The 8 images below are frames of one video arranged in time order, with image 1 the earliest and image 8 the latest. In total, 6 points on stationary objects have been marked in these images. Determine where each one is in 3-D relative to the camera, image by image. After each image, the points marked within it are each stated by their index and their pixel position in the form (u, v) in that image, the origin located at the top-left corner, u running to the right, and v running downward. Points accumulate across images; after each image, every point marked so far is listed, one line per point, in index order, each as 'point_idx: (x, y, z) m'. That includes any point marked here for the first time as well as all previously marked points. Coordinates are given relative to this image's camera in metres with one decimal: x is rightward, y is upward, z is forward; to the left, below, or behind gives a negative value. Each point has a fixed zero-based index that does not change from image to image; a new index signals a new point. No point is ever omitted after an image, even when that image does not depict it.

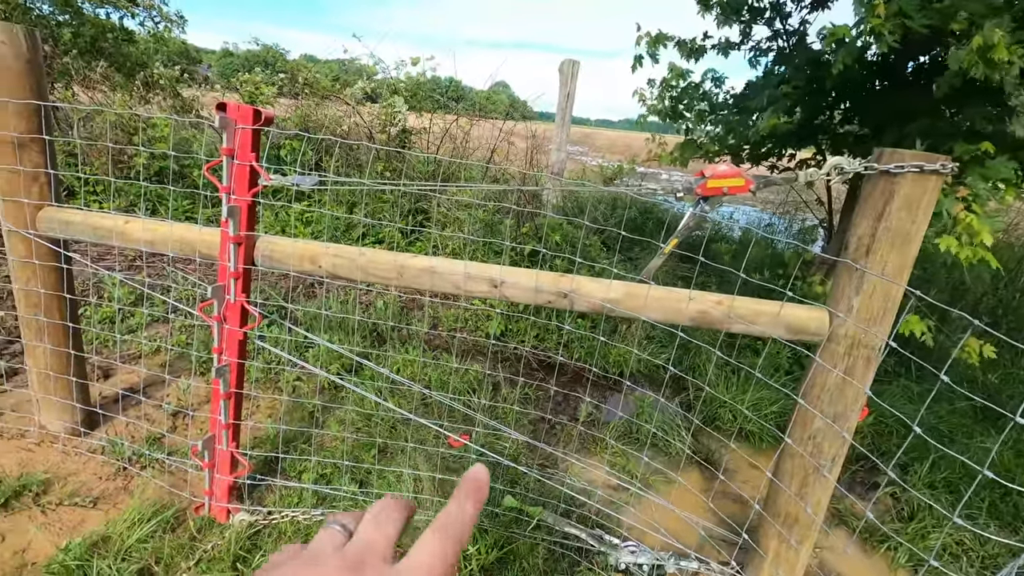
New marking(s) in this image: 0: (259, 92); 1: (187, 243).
0: (-2.6, +2.0, +5.4) m
1: (-1.1, +0.2, +1.9) m
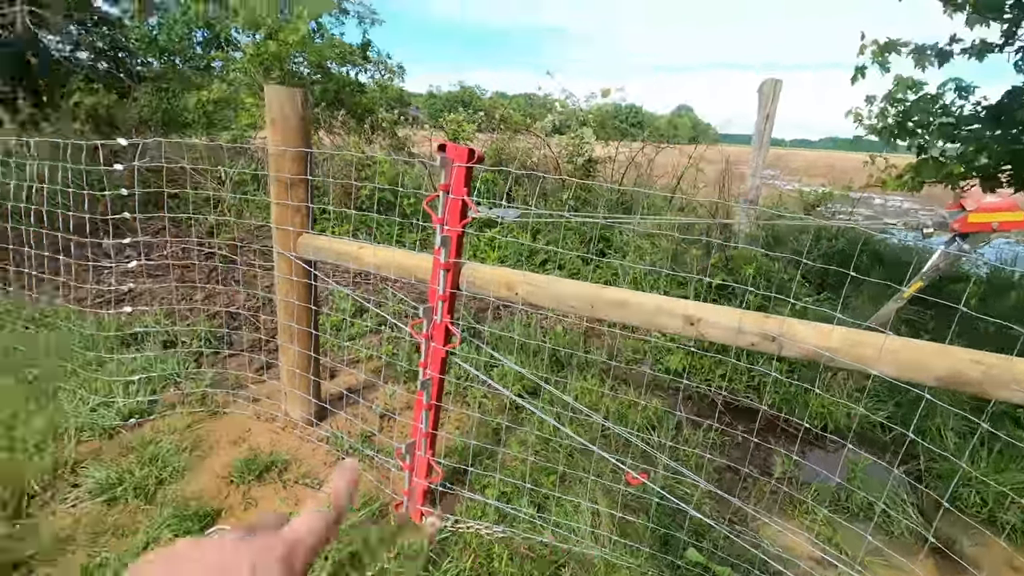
0: (-0.6, +1.8, +6.0) m
1: (-0.4, +0.1, +2.1) m
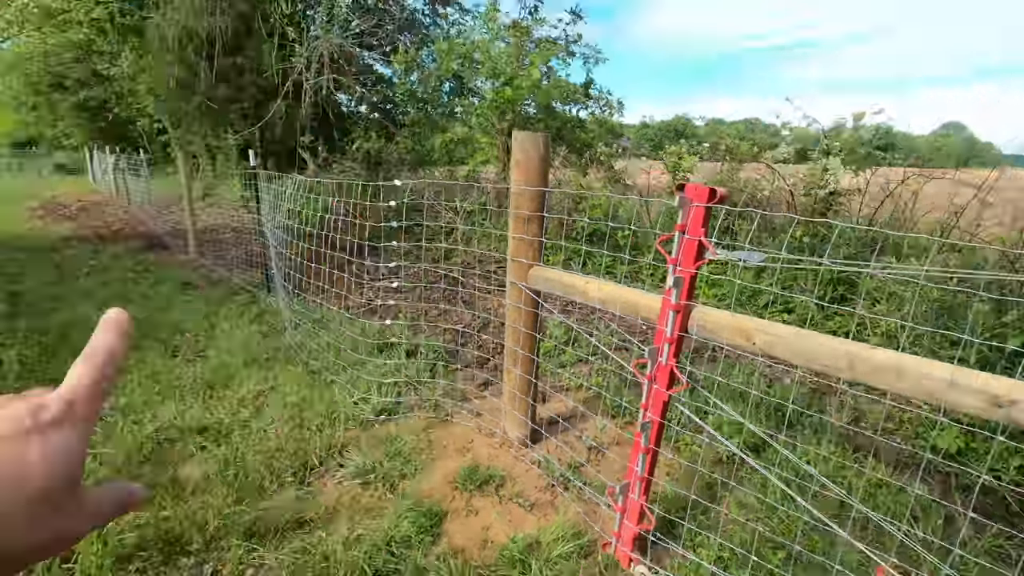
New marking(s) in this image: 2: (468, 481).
0: (+1.9, +1.4, +5.9) m
1: (+0.5, -0.1, +2.1) m
2: (-0.2, -0.9, +2.6) m
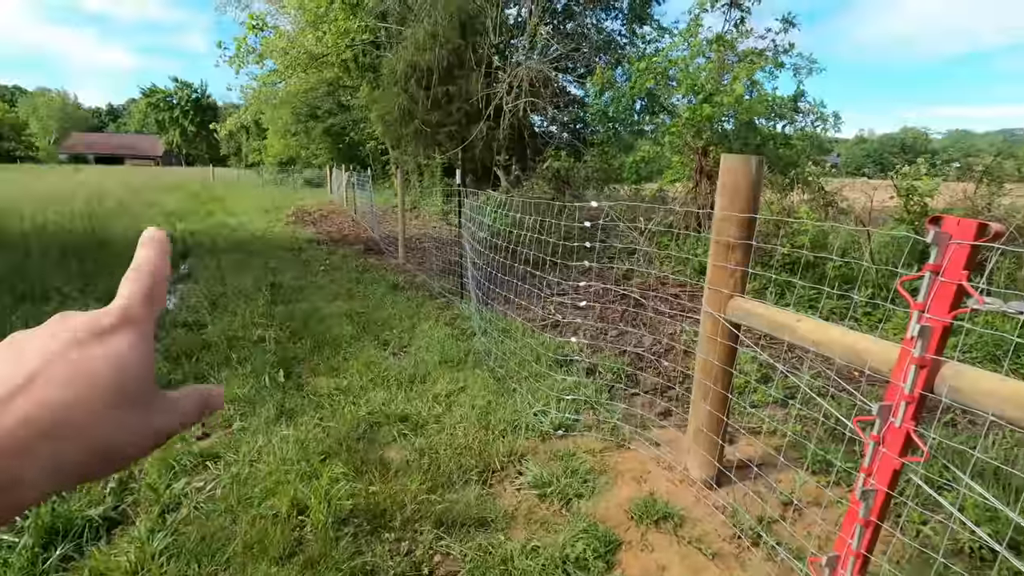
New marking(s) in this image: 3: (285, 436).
0: (+3.8, +1.0, +5.0) m
1: (+1.2, -0.2, +1.9) m
2: (+0.6, -1.1, +2.5) m
3: (-1.3, -0.9, +3.1) m
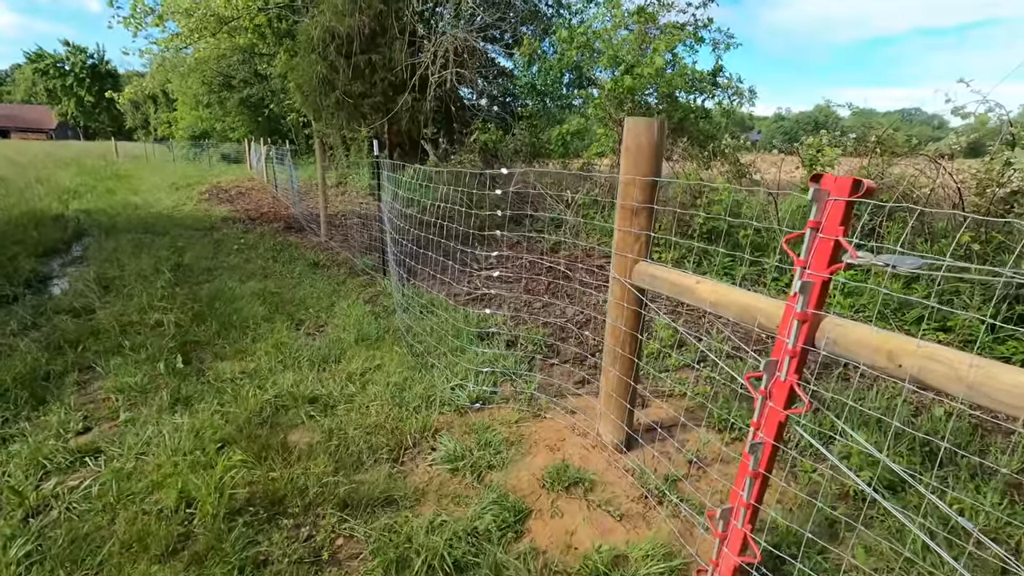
0: (+3.0, +1.3, +5.2) m
1: (+0.8, -0.1, +1.9) m
2: (+0.2, -0.9, +2.5) m
3: (-1.8, -0.7, +2.9) m
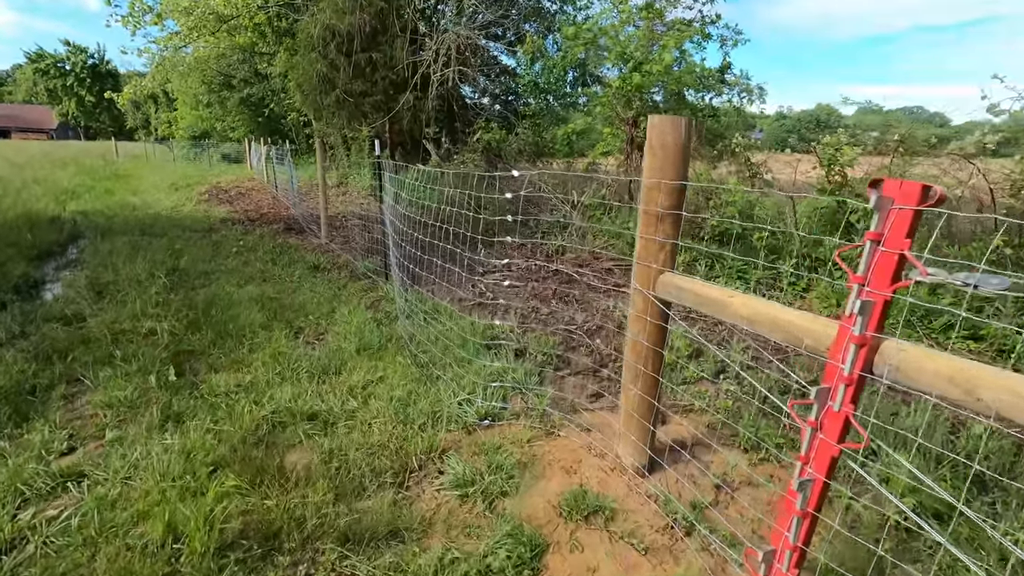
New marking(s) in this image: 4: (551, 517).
0: (+3.1, +1.3, +5.0) m
1: (+0.9, -0.1, +1.7) m
2: (+0.3, -1.0, +2.3) m
3: (-1.7, -0.8, +2.7) m
4: (+0.2, -1.0, +2.3) m
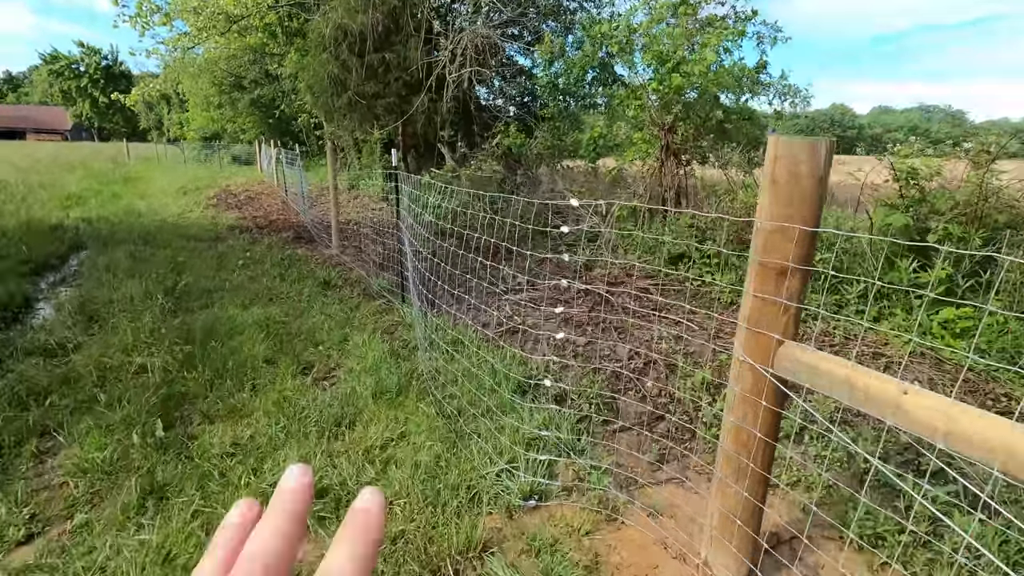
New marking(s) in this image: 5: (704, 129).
0: (+3.4, +1.0, +4.5) m
1: (+1.1, -0.4, +1.2) m
2: (+0.5, -1.2, +1.8) m
3: (-1.5, -1.0, +2.2) m
4: (+0.4, -1.2, +1.8) m
5: (+2.5, +2.1, +6.9) m
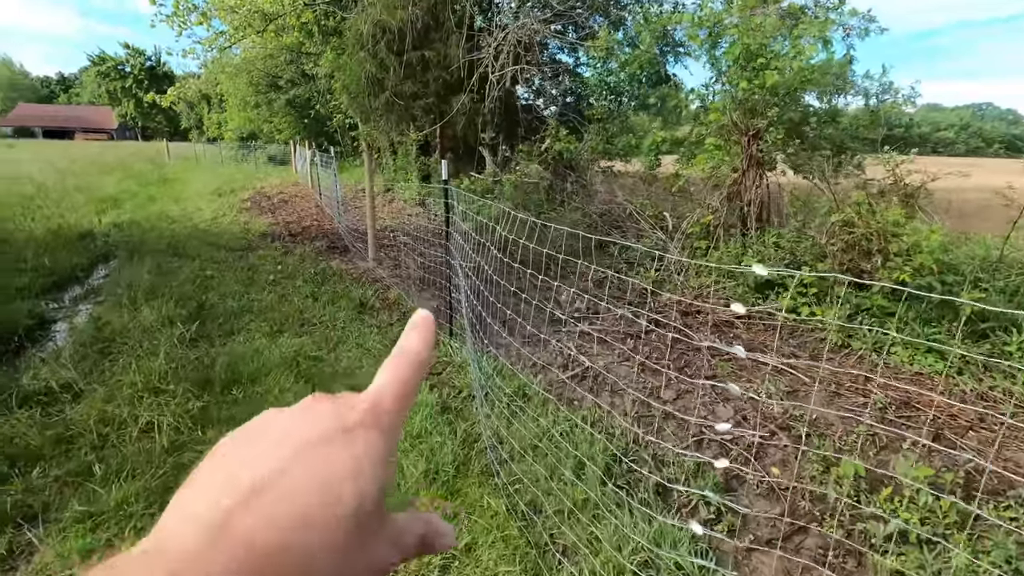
0: (+3.9, +0.7, +3.5) m
1: (+1.5, -0.7, +0.3) m
2: (+0.8, -1.5, +1.0) m
3: (-1.1, -1.3, +1.5) m
4: (+0.7, -1.5, +1.0) m
5: (+3.1, +1.7, +6.0) m
